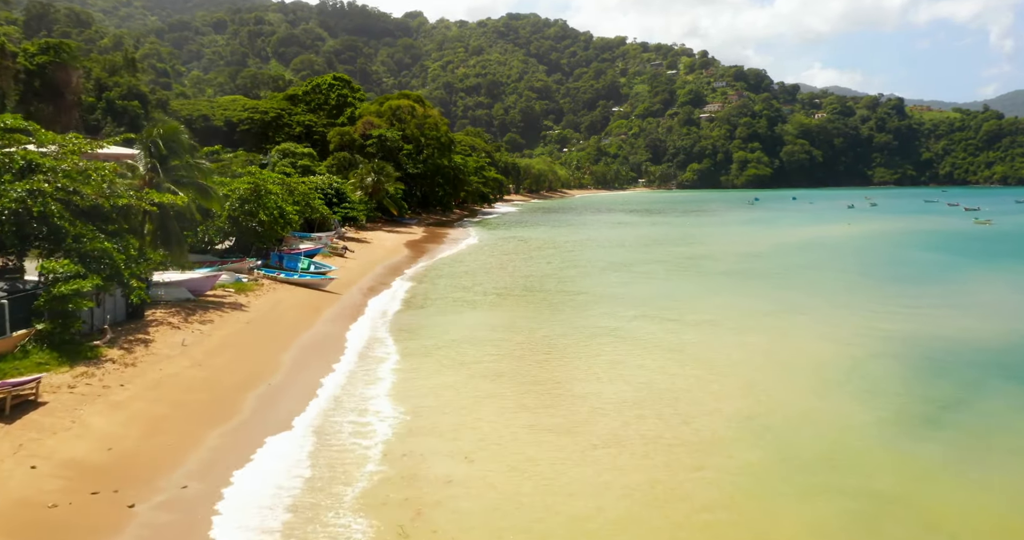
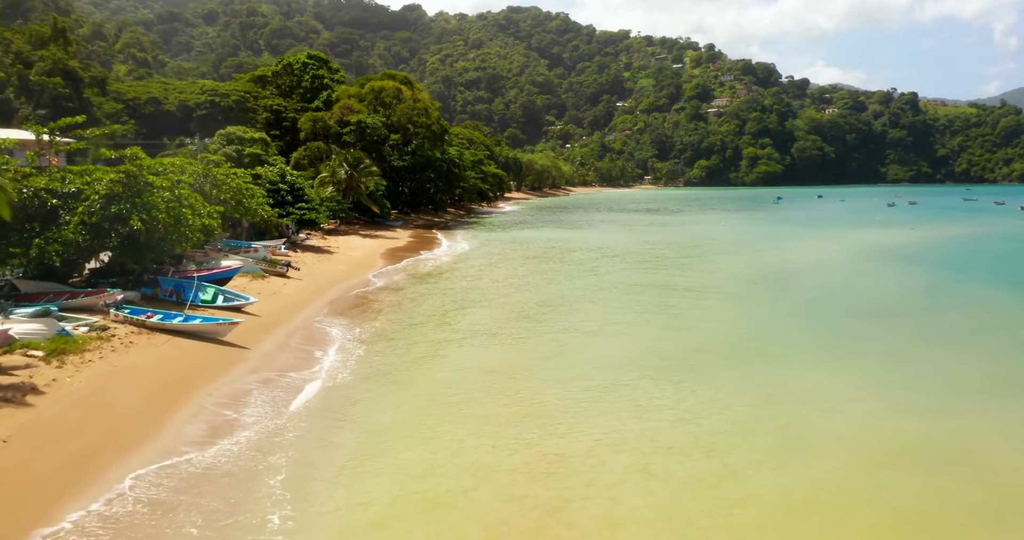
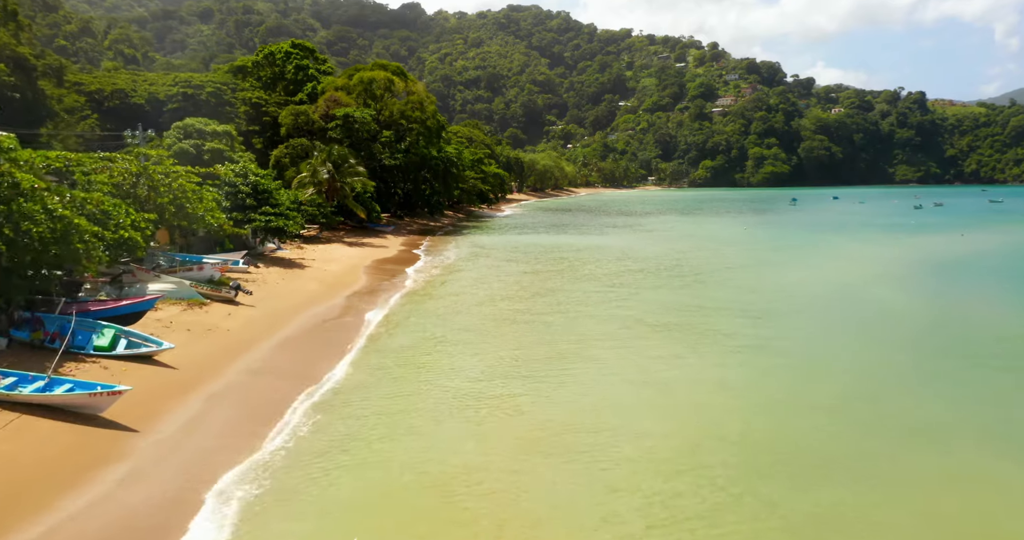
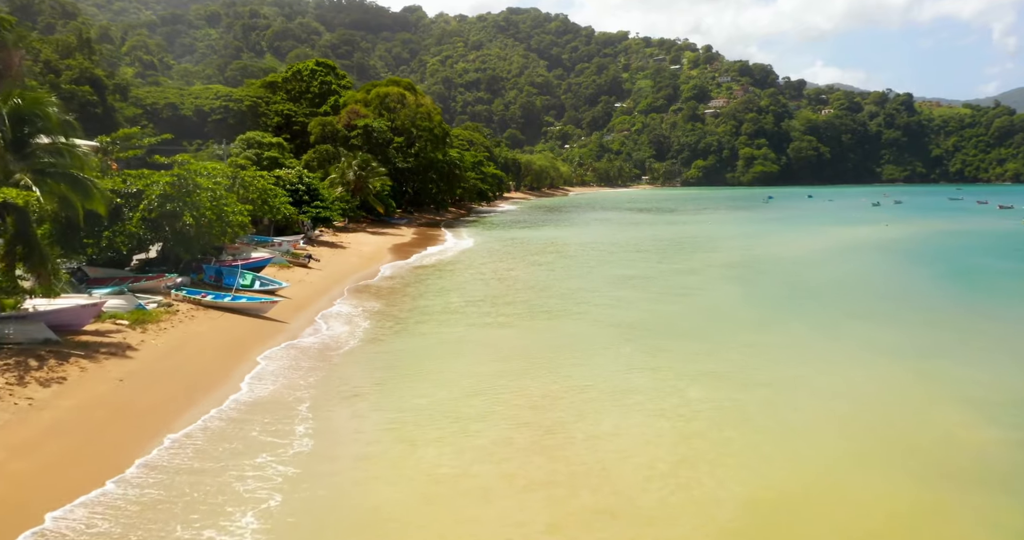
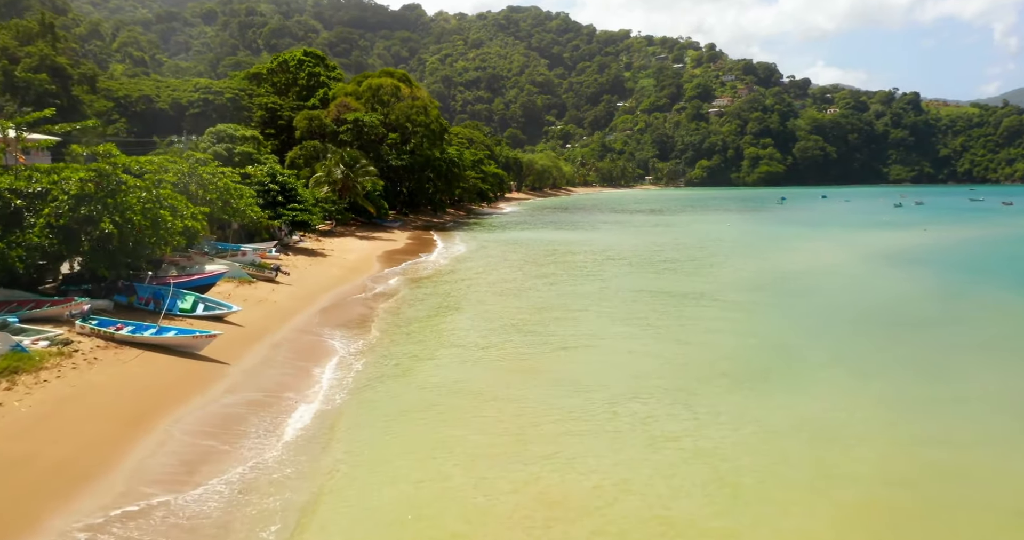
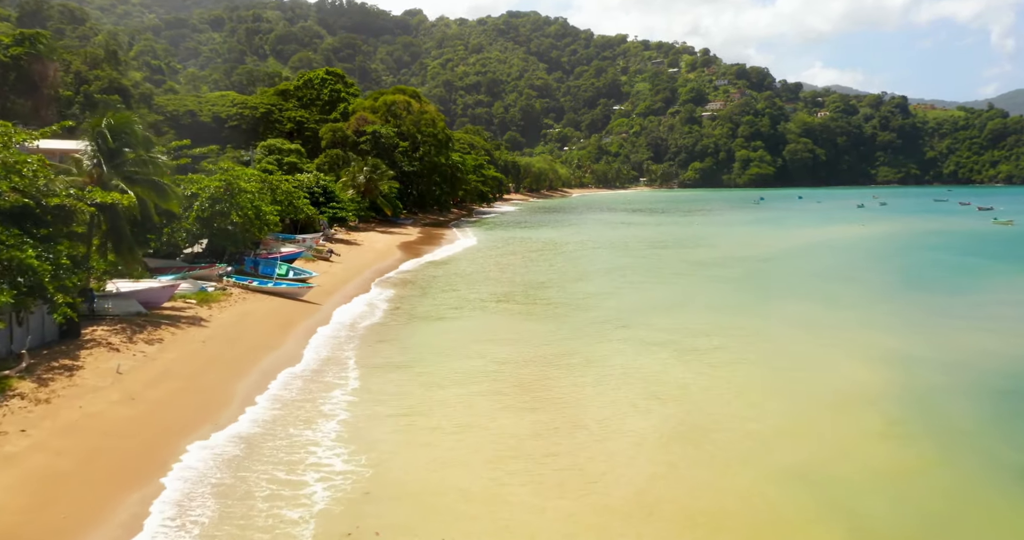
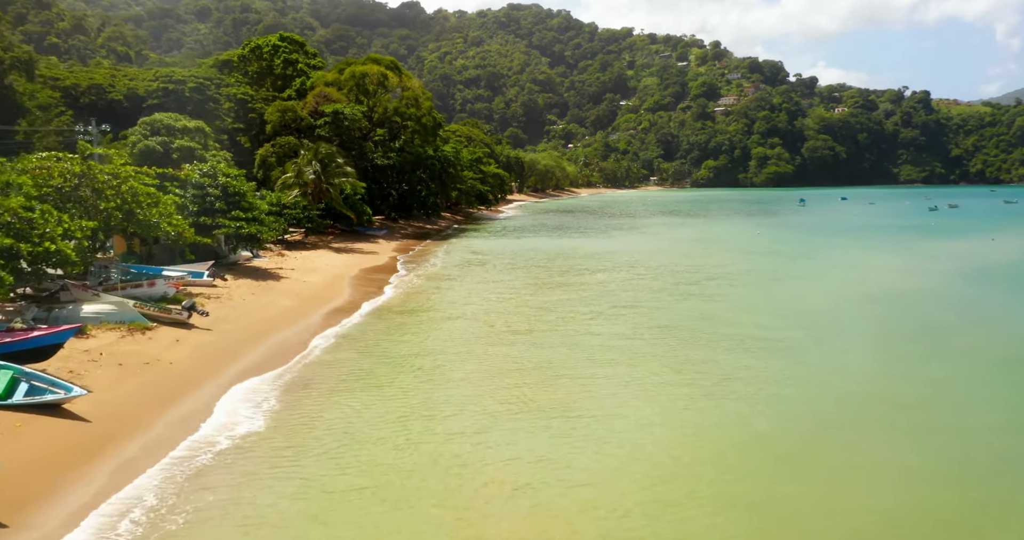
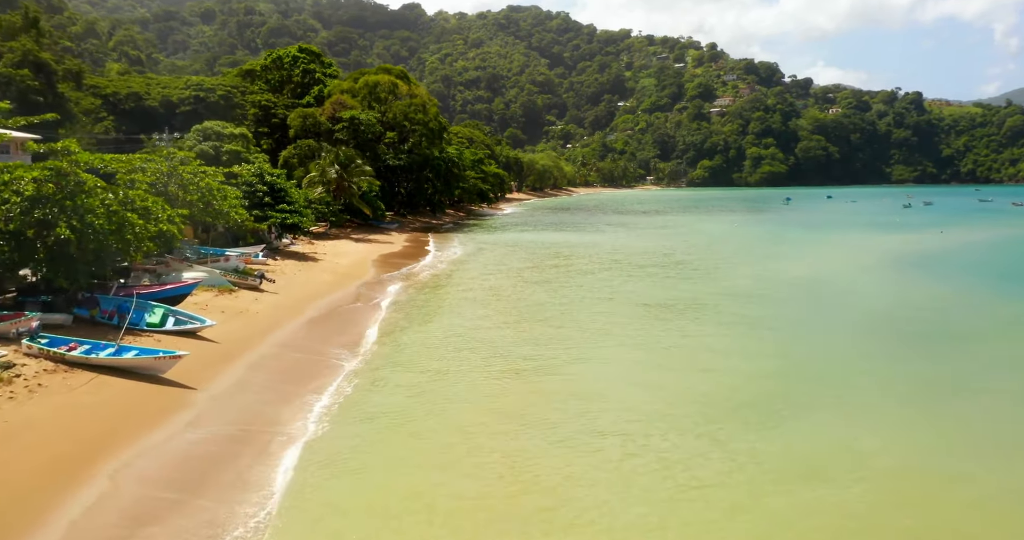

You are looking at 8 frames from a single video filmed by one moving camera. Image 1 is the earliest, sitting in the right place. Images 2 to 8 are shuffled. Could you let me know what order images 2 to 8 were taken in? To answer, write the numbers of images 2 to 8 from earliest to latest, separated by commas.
6, 4, 2, 5, 8, 3, 7
